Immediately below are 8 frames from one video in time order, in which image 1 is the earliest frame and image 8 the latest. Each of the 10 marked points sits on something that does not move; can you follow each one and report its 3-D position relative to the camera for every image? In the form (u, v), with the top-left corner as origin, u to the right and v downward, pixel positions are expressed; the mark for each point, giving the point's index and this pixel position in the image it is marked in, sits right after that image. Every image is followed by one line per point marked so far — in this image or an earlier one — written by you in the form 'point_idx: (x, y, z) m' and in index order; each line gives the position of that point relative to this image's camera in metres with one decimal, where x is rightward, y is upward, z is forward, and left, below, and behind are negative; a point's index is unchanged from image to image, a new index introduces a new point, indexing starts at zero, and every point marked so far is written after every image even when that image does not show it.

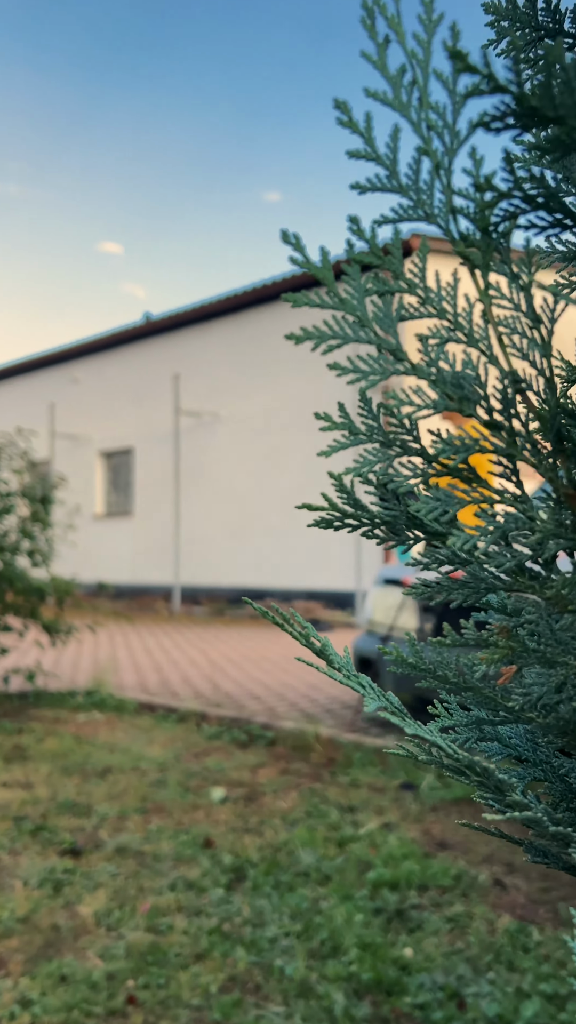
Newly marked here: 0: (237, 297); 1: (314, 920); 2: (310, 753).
0: (-0.8, +3.4, +13.3) m
1: (+0.1, -1.1, +2.3) m
2: (+0.1, -1.2, +4.0) m
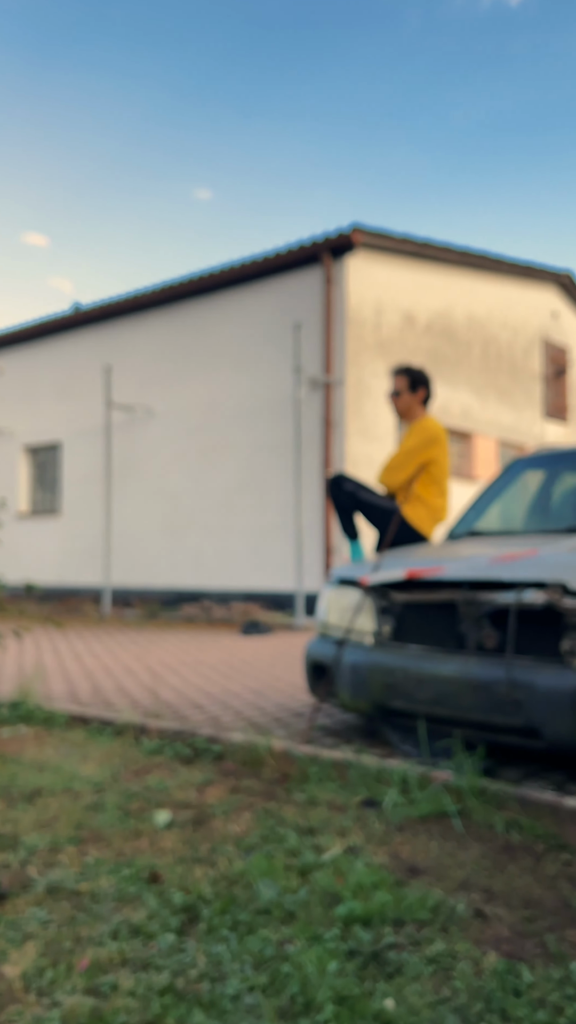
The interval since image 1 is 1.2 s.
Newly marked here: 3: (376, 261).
0: (-1.8, +3.4, +12.9) m
1: (0.0, -1.1, +2.0) m
2: (-0.1, -1.2, +3.7) m
3: (+1.2, +3.6, +12.1) m
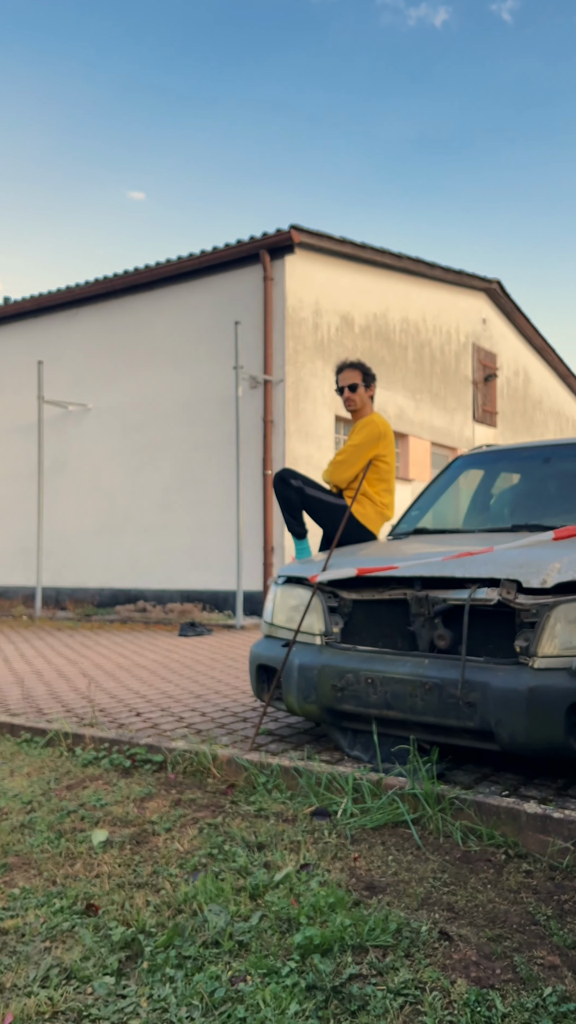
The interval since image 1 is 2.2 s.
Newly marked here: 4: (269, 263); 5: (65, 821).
0: (-2.7, +3.4, +12.5) m
1: (-0.1, -1.1, +1.8) m
2: (-0.3, -1.1, +3.5) m
3: (+0.4, +3.6, +11.9) m
4: (-0.3, +3.4, +11.3) m
5: (-0.8, -1.1, +2.9) m
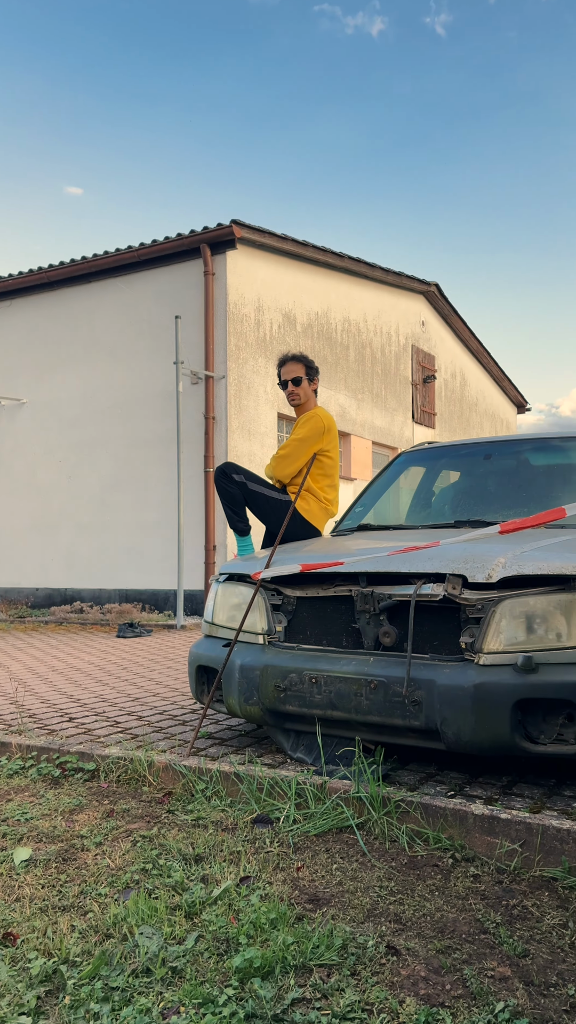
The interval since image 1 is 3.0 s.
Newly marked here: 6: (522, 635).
0: (-3.5, +3.4, +12.1) m
1: (-0.2, -1.0, +1.6) m
2: (-0.6, -1.1, +3.3) m
3: (-0.5, +3.6, +11.8) m
4: (-1.1, +3.4, +11.1) m
5: (-1.0, -1.1, +2.7) m
6: (+0.9, -0.5, +3.2) m
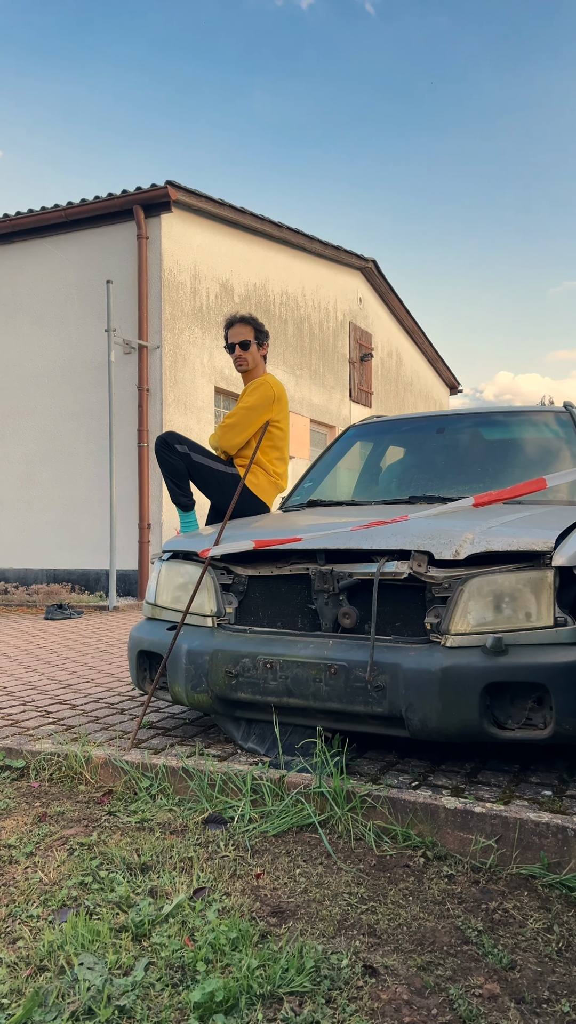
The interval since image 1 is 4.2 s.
0: (-4.4, +3.8, +11.4) m
1: (-0.3, -1.0, +1.3) m
2: (-0.8, -1.0, +3.0) m
3: (-1.3, +3.9, +11.3) m
4: (-1.8, +3.7, +10.6) m
5: (-1.1, -1.0, +2.3) m
6: (+0.7, -0.4, +3.0) m
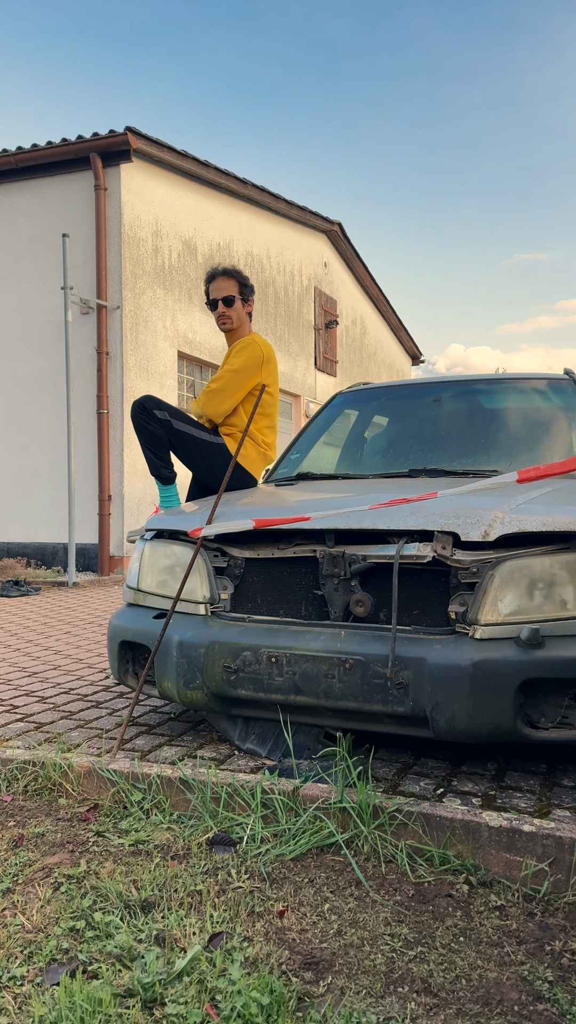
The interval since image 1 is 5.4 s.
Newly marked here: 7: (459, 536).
0: (-4.8, +4.1, +10.7) m
1: (-0.2, -1.0, +1.0) m
2: (-0.7, -0.9, +2.6) m
3: (-1.7, +4.3, +10.7) m
4: (-2.2, +4.1, +10.0) m
5: (-1.0, -0.9, +1.9) m
6: (+0.8, -0.3, +2.7) m
7: (+0.6, -0.1, +2.8) m
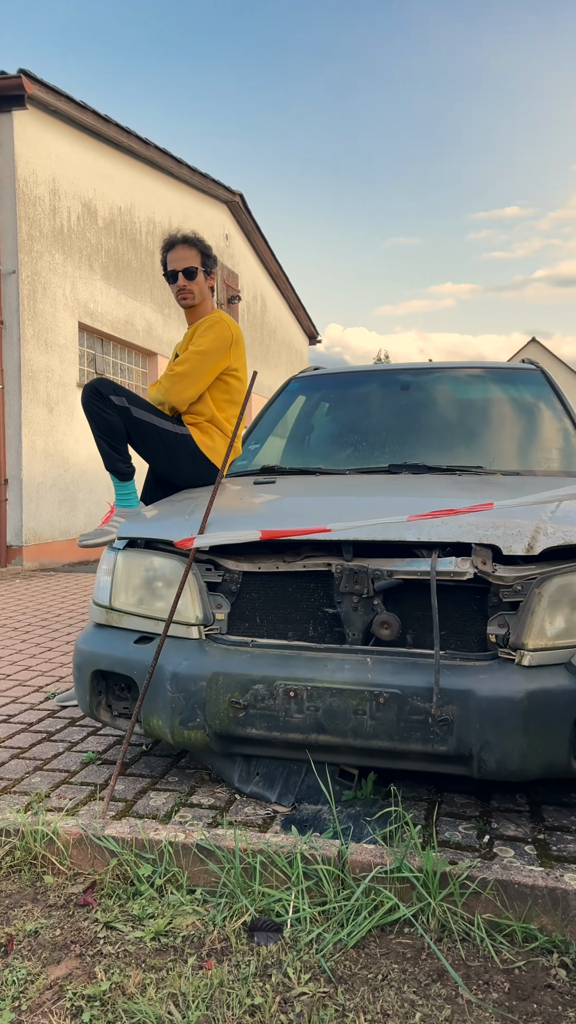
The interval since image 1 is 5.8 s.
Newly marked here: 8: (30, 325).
0: (-5.8, +4.3, +9.4) m
1: (+0.2, -1.0, +0.6) m
2: (-0.6, -1.0, +2.1) m
3: (-2.7, +4.5, +9.9) m
4: (-3.1, +4.2, +9.1) m
5: (-0.8, -1.0, +1.4) m
6: (+0.8, -0.3, +2.4) m
7: (+0.6, -0.1, +2.5) m
8: (-2.8, +2.1, +9.3) m
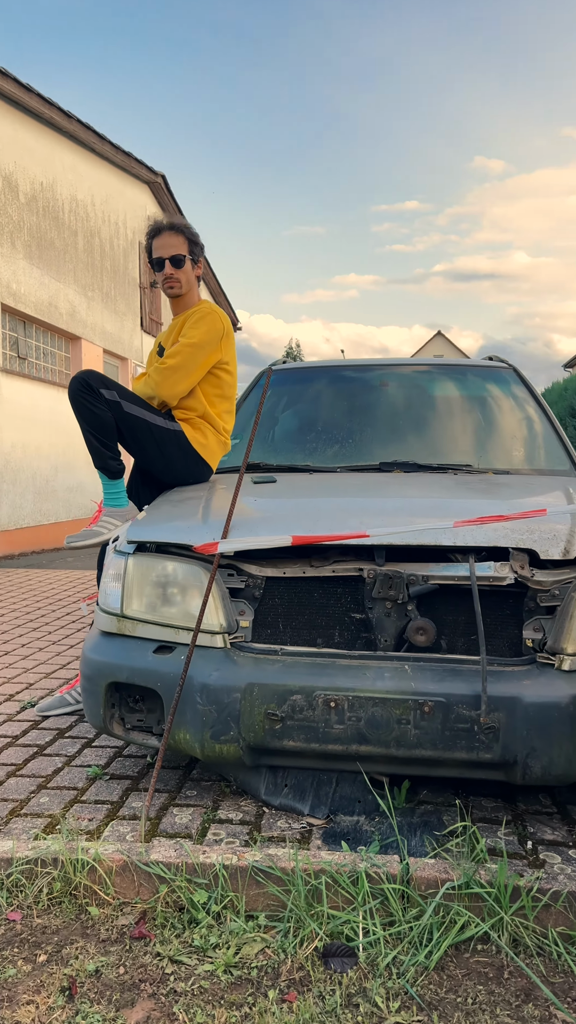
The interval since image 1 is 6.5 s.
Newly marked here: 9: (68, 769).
0: (-6.4, +4.4, +8.5) m
1: (+0.5, -1.1, +0.6) m
2: (-0.5, -1.0, +2.0) m
3: (-3.4, +4.6, +9.4) m
4: (-3.7, +4.3, +8.5) m
5: (-0.6, -1.0, +1.3) m
6: (+1.0, -0.3, +2.4) m
7: (+0.8, -0.1, +2.5) m
8: (-3.4, +2.2, +8.9) m
9: (-0.8, -0.9, +2.9) m
